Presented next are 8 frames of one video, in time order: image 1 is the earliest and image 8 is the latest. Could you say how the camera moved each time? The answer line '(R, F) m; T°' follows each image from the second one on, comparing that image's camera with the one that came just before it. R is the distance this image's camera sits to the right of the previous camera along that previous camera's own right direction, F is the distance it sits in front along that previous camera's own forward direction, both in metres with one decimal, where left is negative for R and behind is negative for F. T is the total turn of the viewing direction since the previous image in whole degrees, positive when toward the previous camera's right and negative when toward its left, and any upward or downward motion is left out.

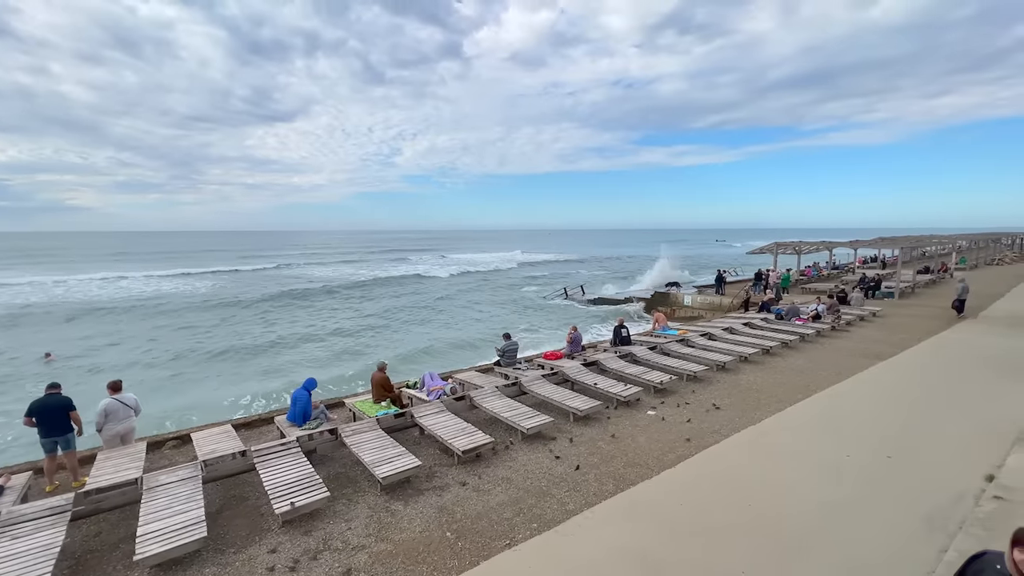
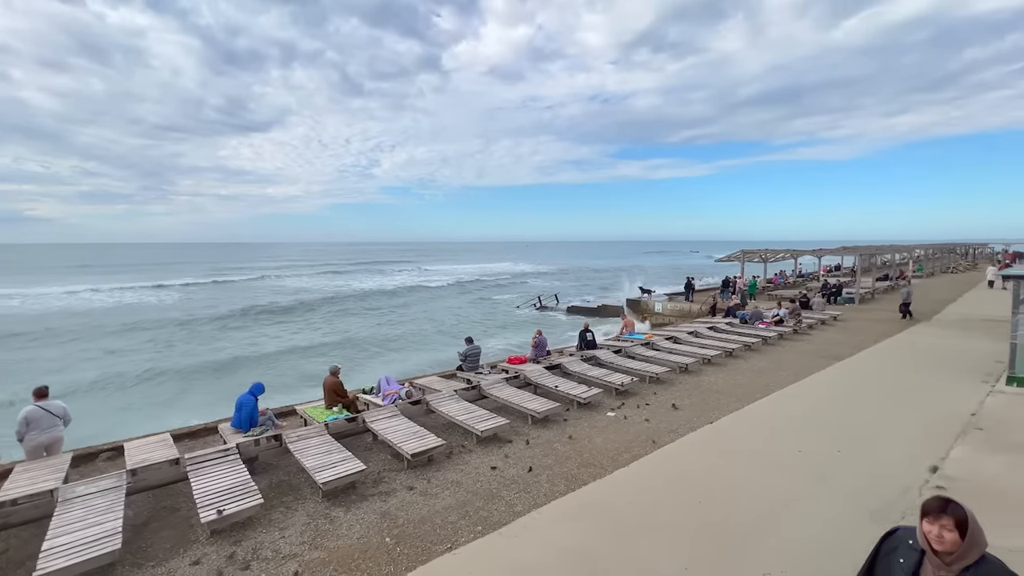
(+0.4, +0.1) m; +3°
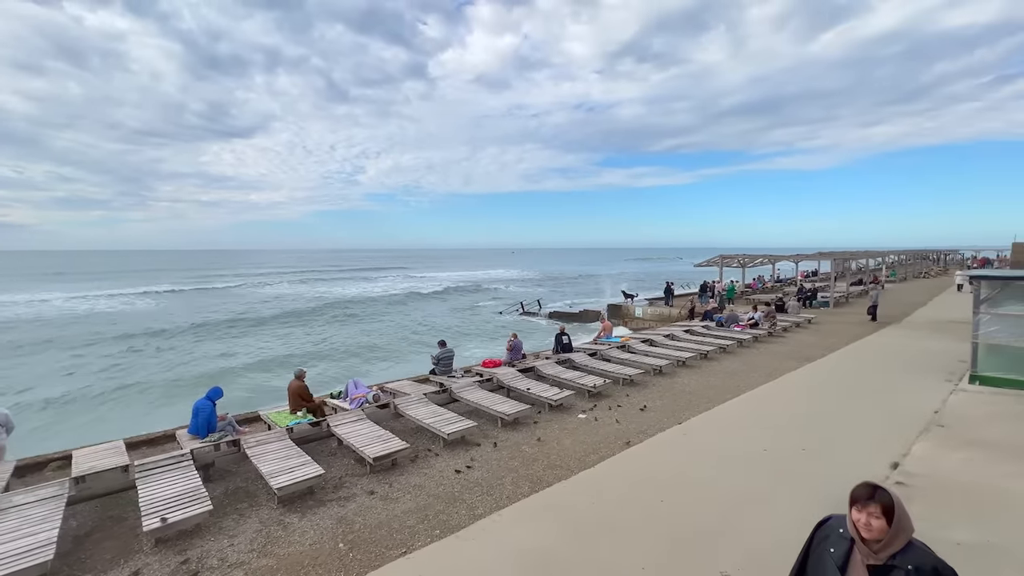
(+0.3, +0.1) m; +2°
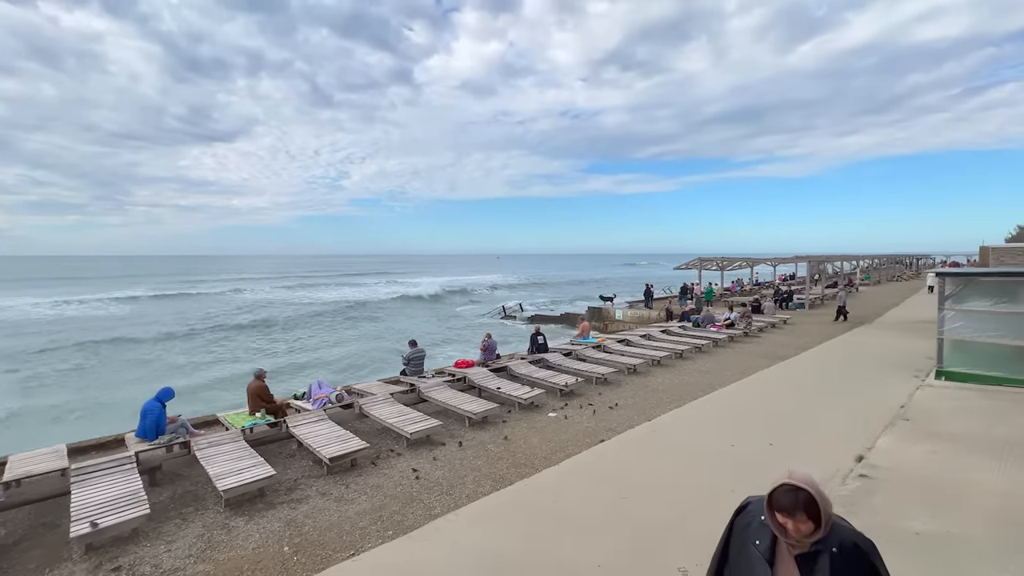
(+0.3, +0.2) m; +2°
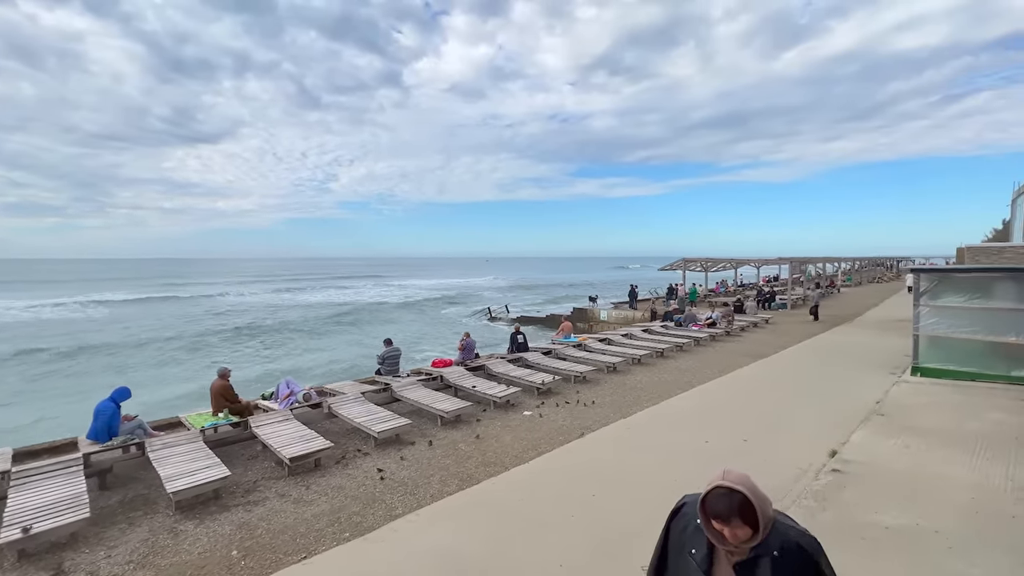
(+0.3, +0.2) m; +1°
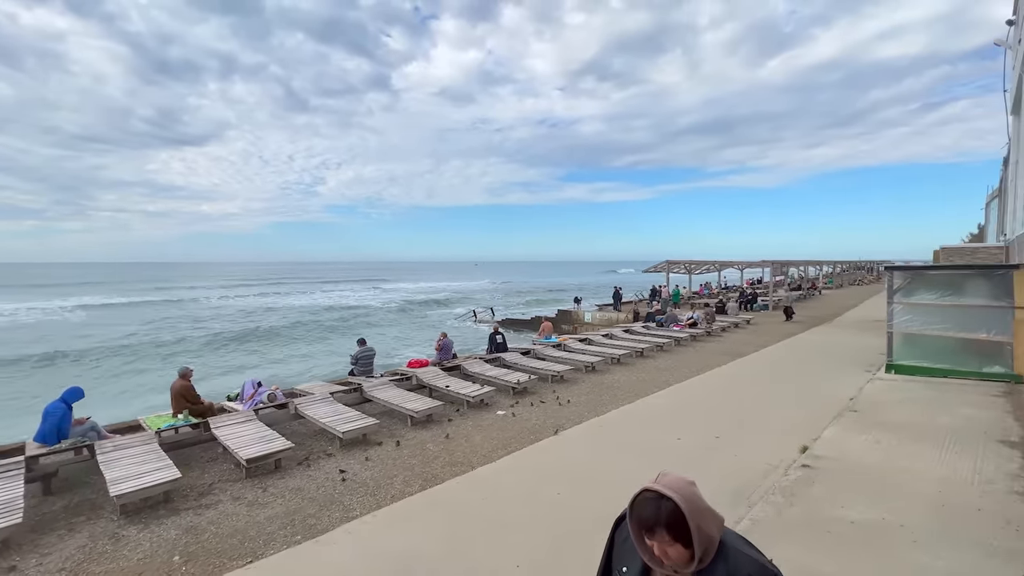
(+0.3, +0.1) m; +1°
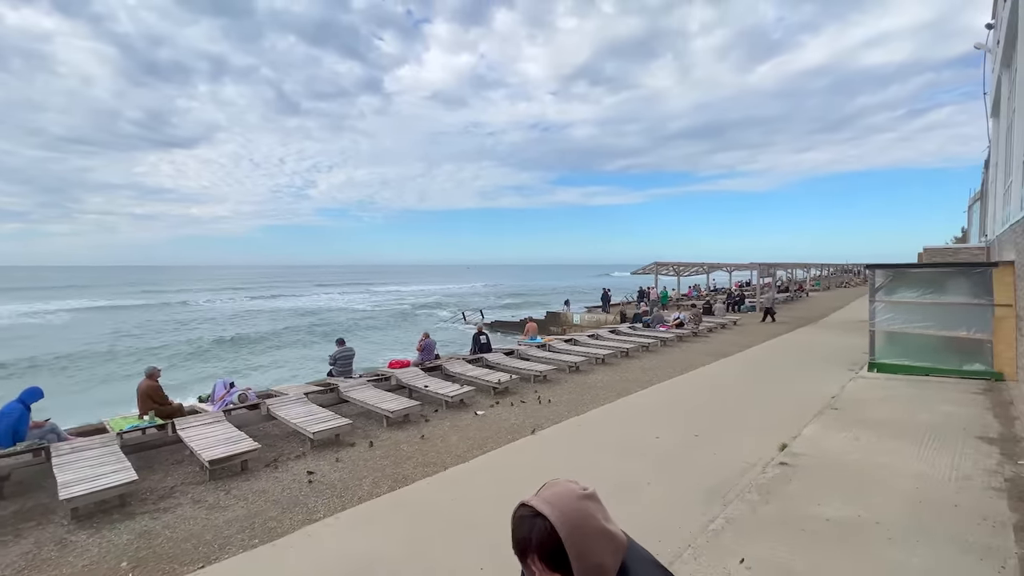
(+0.2, +0.1) m; +1°
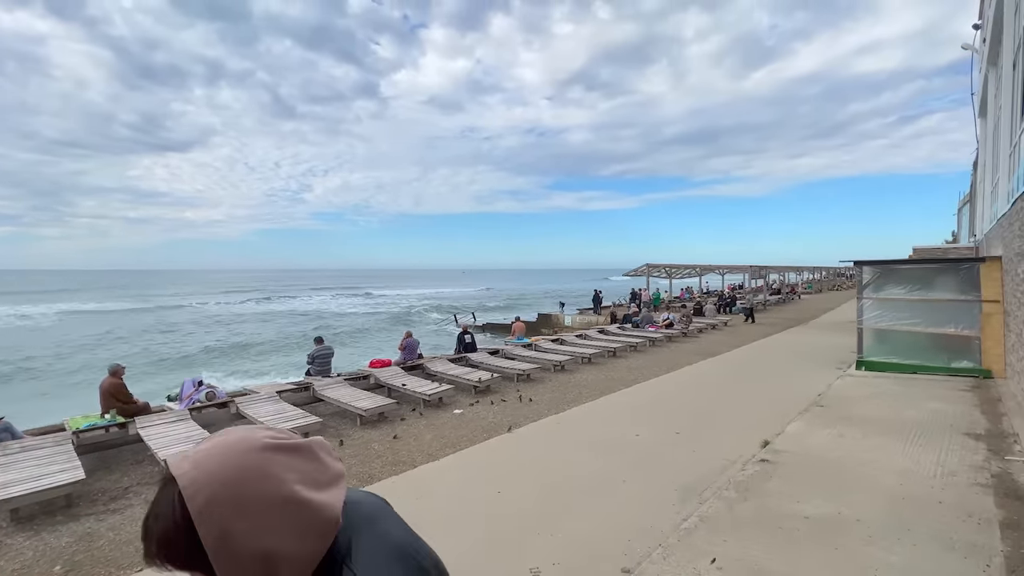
(+0.3, +0.2) m; +1°
